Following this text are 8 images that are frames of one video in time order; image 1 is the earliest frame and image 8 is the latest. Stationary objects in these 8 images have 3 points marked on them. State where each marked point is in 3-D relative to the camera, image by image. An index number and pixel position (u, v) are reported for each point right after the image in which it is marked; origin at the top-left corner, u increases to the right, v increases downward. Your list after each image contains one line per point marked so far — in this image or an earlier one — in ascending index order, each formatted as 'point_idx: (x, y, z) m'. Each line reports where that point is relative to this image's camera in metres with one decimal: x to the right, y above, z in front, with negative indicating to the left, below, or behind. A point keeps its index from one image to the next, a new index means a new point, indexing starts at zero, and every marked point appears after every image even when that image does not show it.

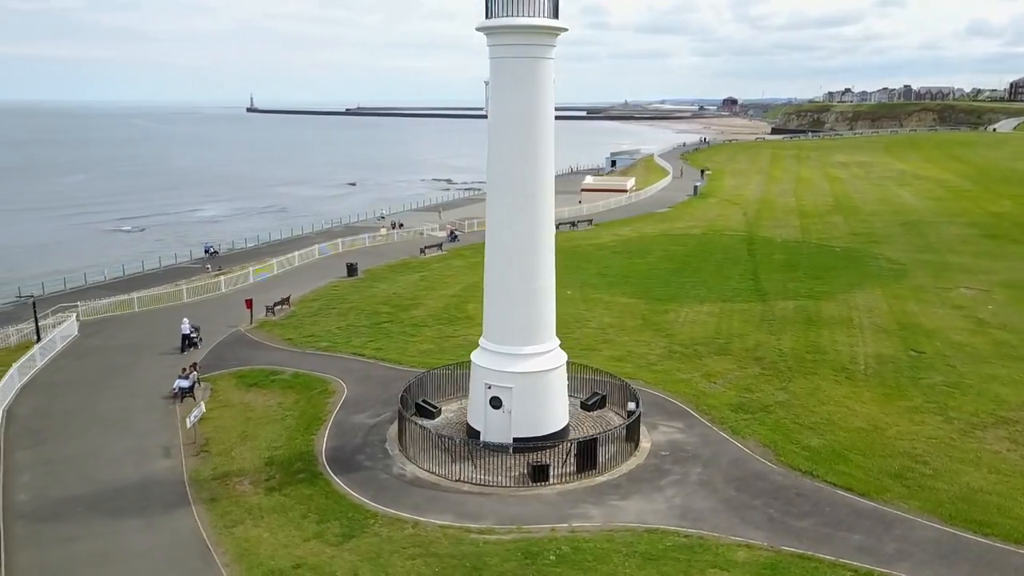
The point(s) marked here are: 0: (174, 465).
0: (-7.7, -4.0, +18.7) m
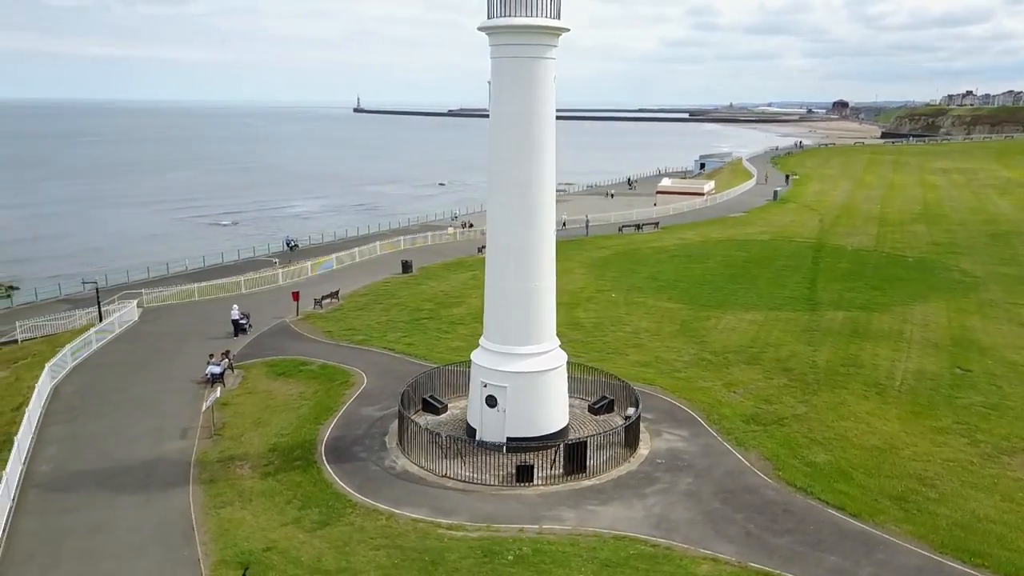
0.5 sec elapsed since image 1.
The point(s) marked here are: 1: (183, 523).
0: (-7.8, -3.8, +19.7) m
1: (-6.4, -4.5, +15.9) m
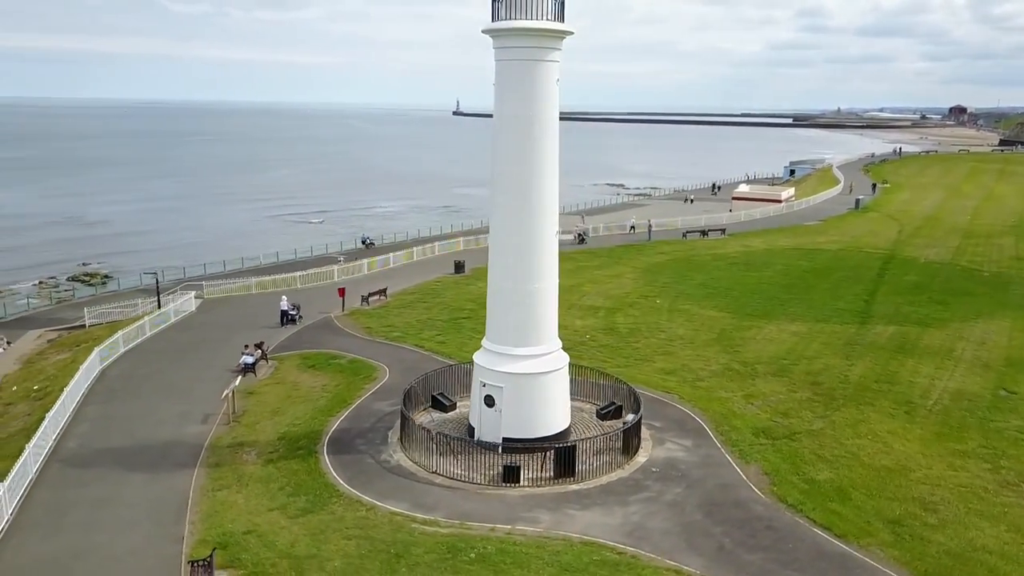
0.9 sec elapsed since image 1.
0: (-7.7, -3.6, +20.6) m
1: (-6.8, -4.4, +16.7) m
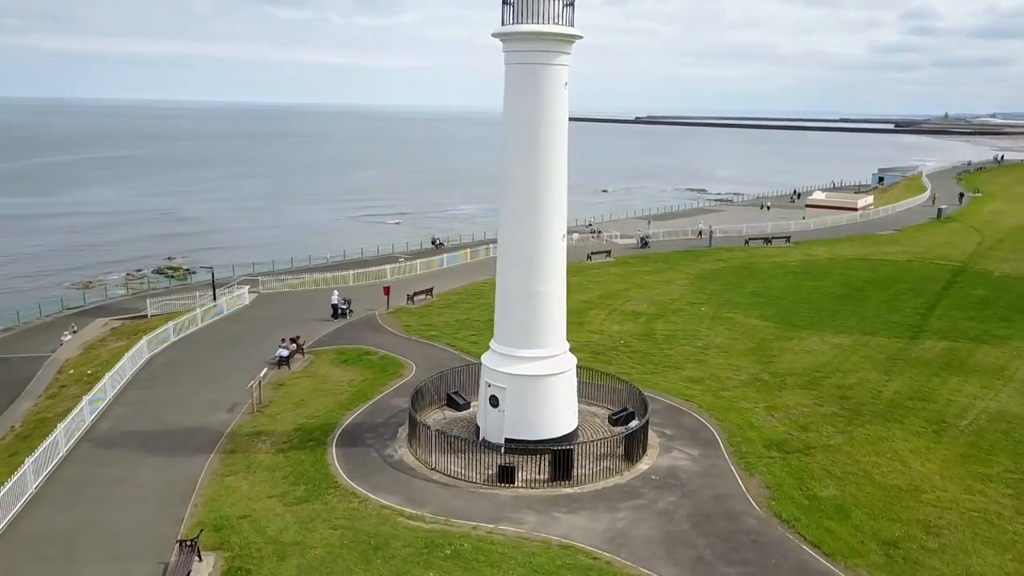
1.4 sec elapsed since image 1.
0: (-7.4, -3.4, +21.5) m
1: (-6.9, -4.2, +17.5) m
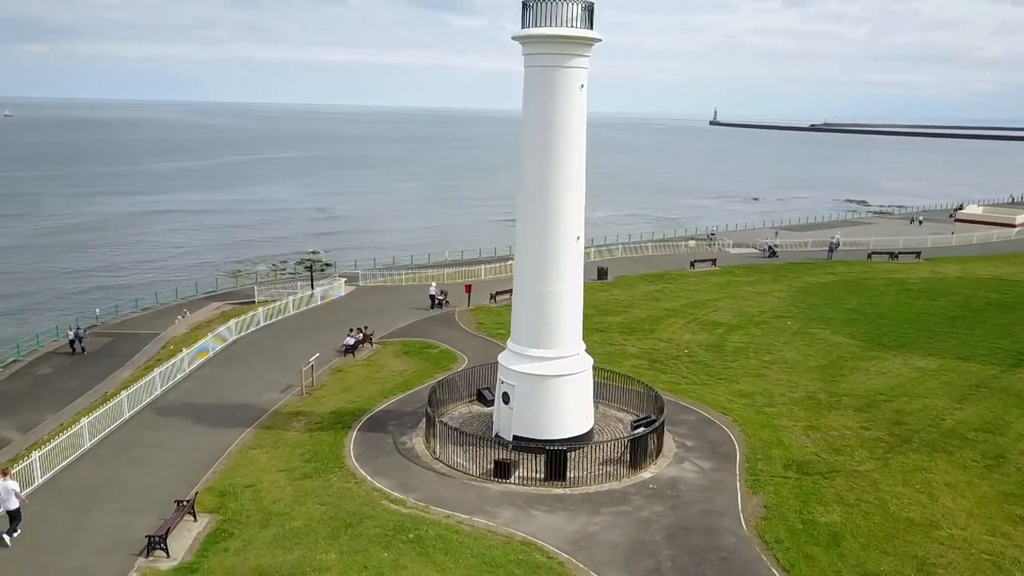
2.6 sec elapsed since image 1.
0: (-6.6, -3.1, +23.2) m
1: (-6.9, -3.9, +19.1) m
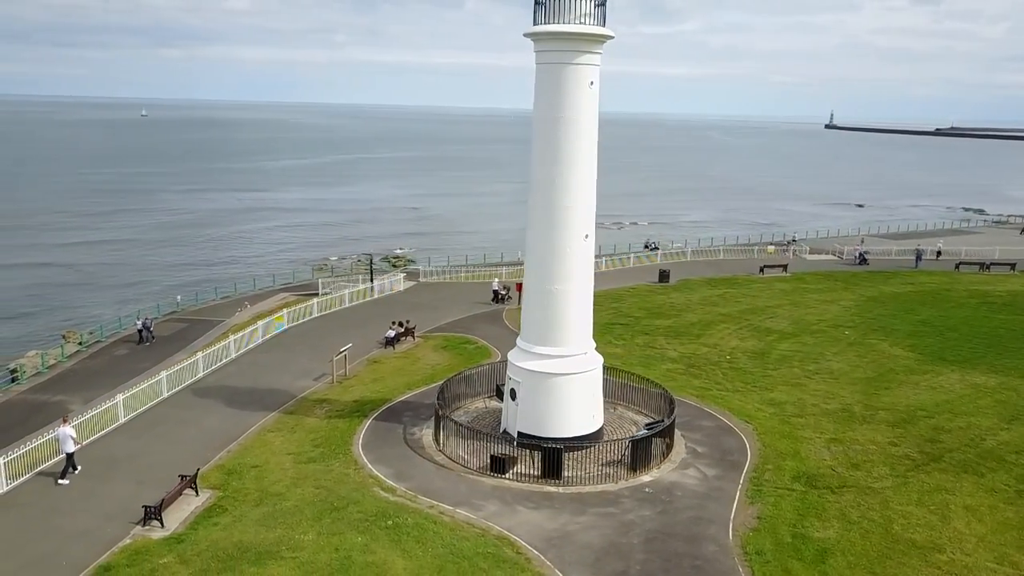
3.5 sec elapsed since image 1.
0: (-5.9, -2.8, +24.0) m
1: (-6.7, -3.6, +20.0) m
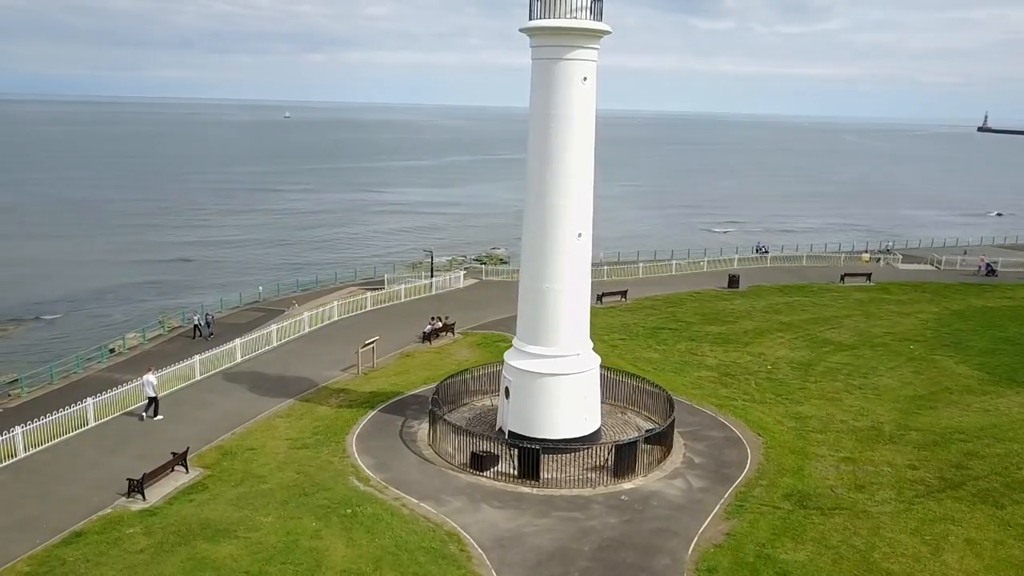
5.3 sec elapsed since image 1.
0: (-5.3, -2.6, +24.7) m
1: (-6.8, -3.3, +20.9) m
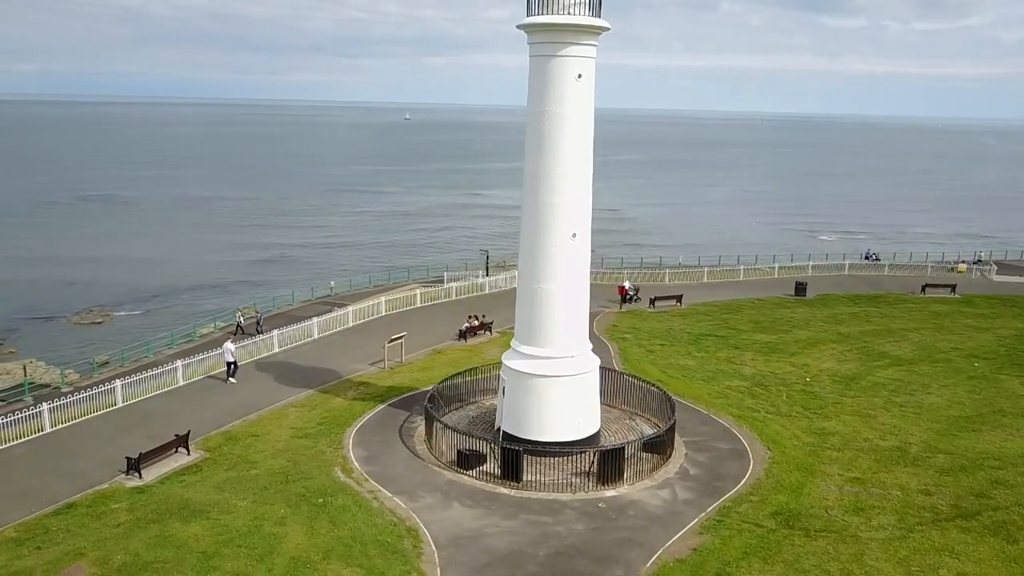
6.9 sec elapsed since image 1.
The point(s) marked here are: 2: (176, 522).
0: (-4.6, -2.5, +25.2) m
1: (-6.6, -3.1, +21.7) m
2: (-6.1, -4.3, +15.0) m
